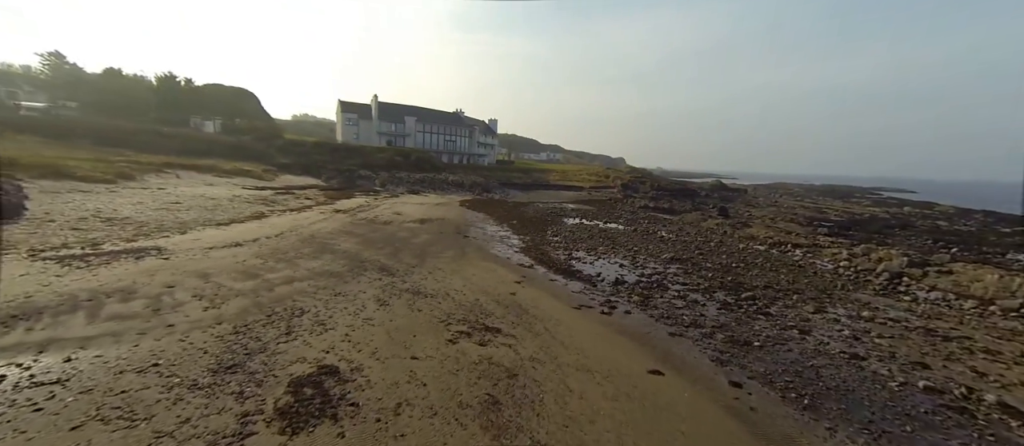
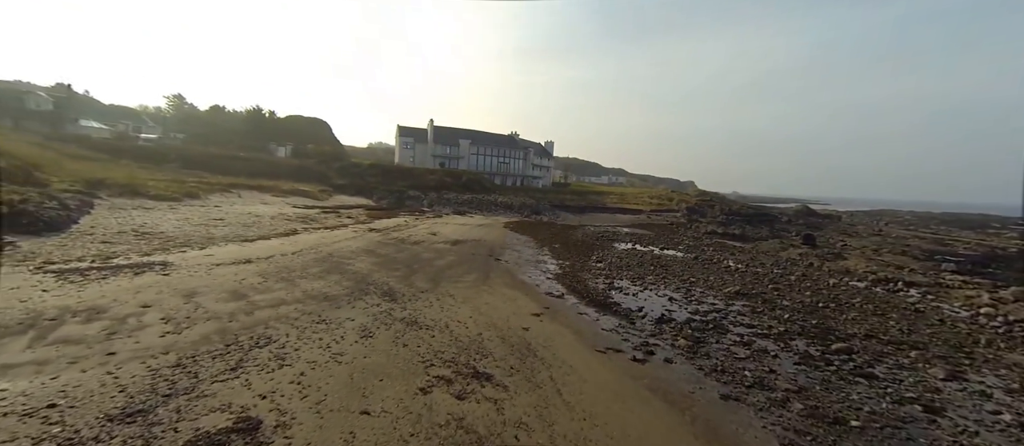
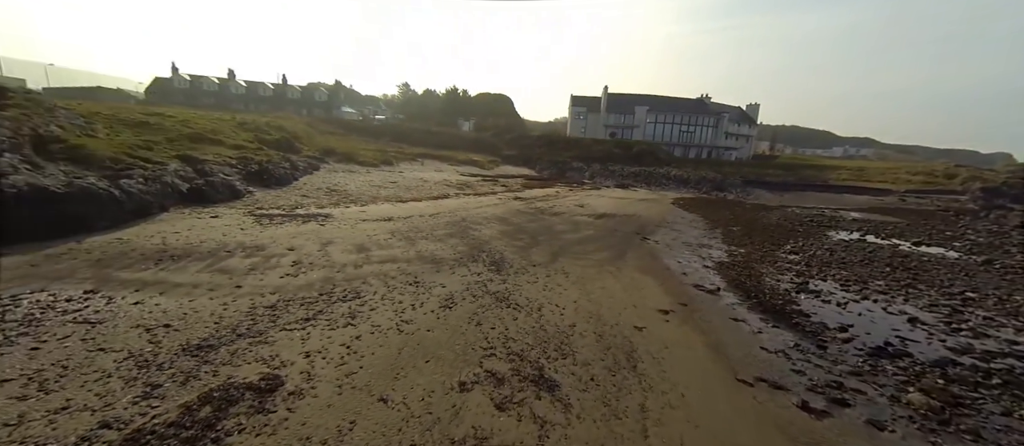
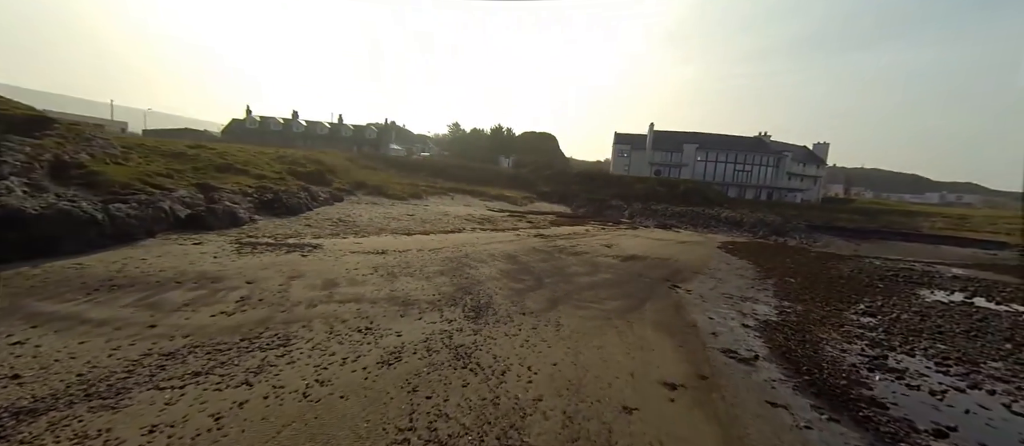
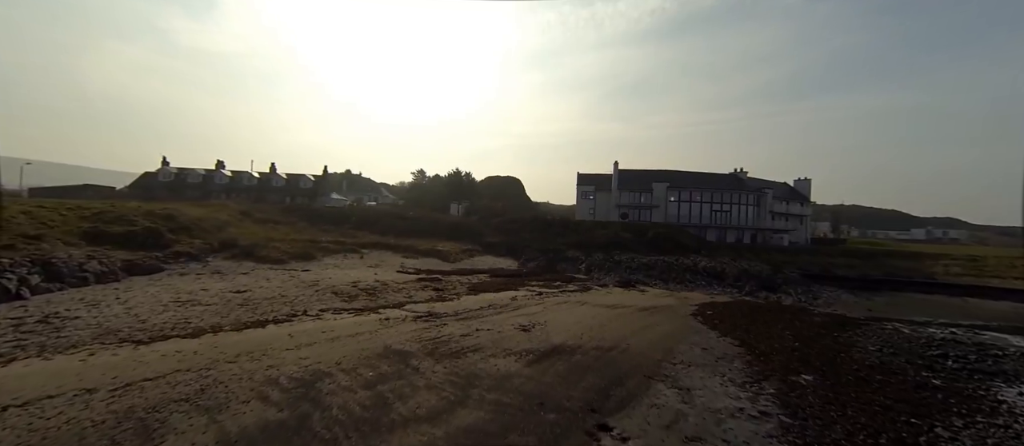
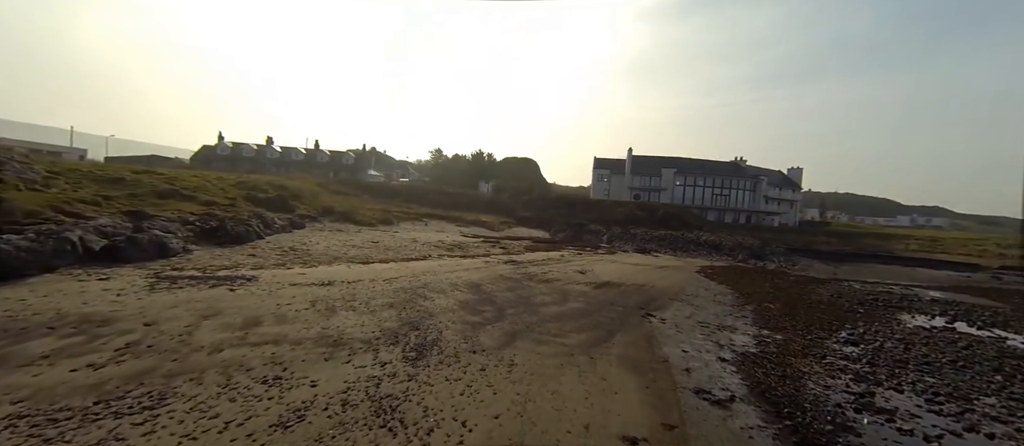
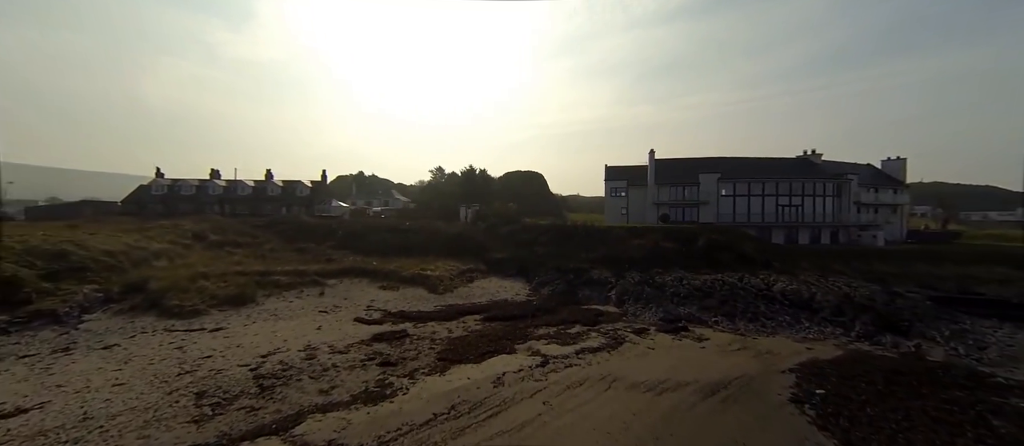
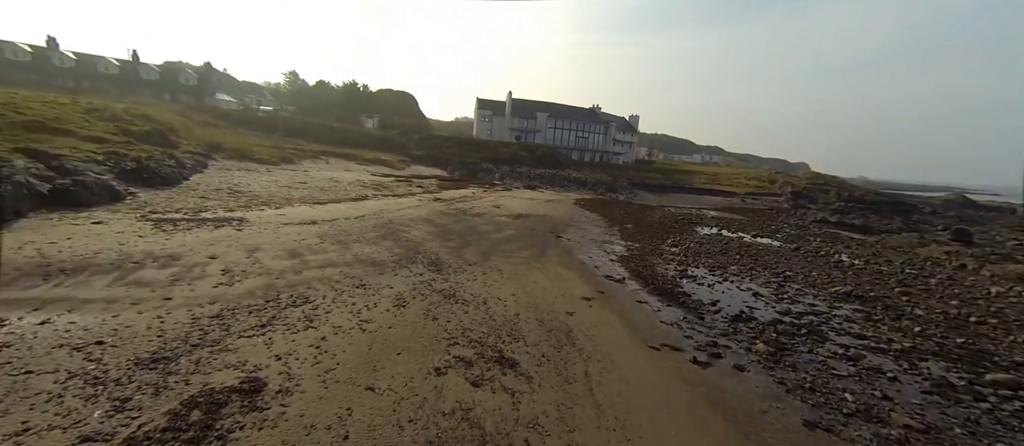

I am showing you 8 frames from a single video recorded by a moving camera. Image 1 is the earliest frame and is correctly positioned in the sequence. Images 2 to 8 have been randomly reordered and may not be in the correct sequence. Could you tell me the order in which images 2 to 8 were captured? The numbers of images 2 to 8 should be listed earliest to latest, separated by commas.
2, 8, 3, 4, 6, 5, 7
